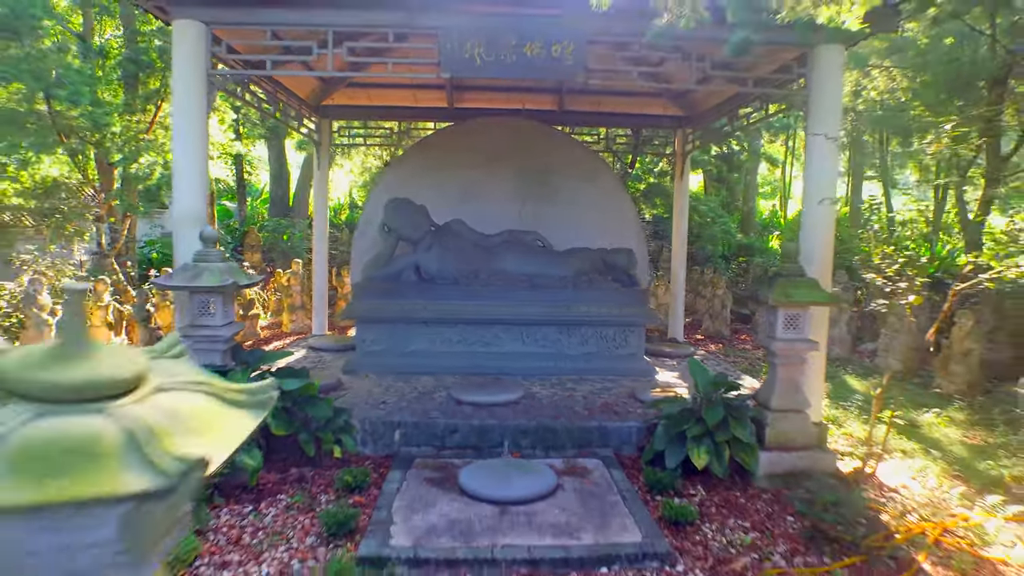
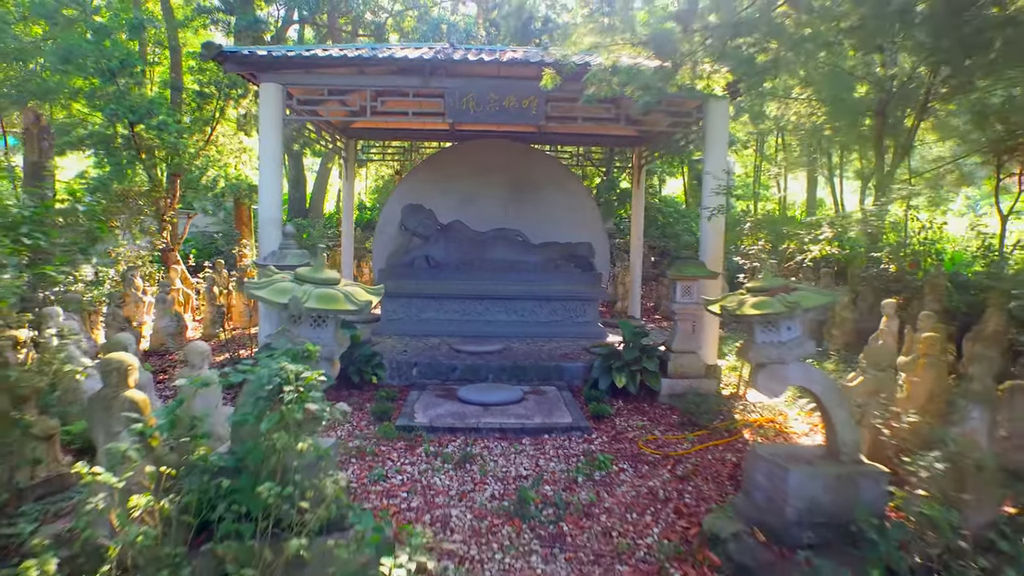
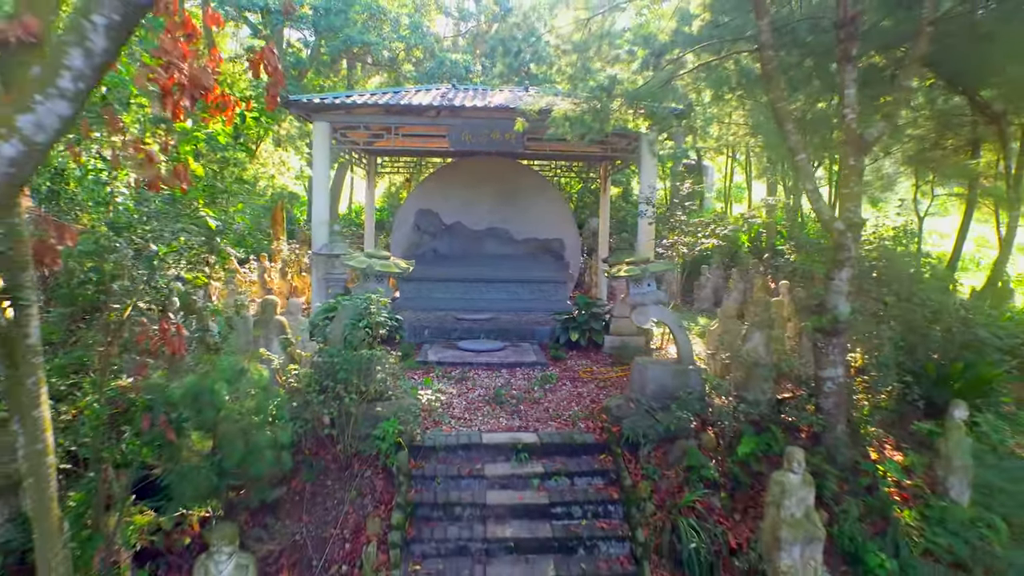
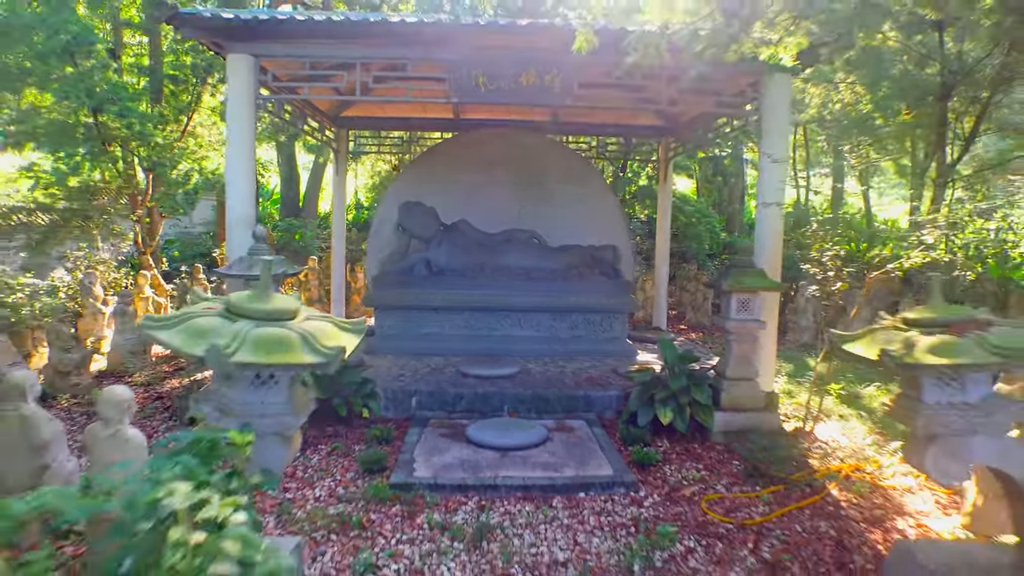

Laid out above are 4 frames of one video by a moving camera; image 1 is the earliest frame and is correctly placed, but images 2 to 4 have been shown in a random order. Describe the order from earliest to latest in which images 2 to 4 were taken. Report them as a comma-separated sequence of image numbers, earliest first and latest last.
4, 2, 3
